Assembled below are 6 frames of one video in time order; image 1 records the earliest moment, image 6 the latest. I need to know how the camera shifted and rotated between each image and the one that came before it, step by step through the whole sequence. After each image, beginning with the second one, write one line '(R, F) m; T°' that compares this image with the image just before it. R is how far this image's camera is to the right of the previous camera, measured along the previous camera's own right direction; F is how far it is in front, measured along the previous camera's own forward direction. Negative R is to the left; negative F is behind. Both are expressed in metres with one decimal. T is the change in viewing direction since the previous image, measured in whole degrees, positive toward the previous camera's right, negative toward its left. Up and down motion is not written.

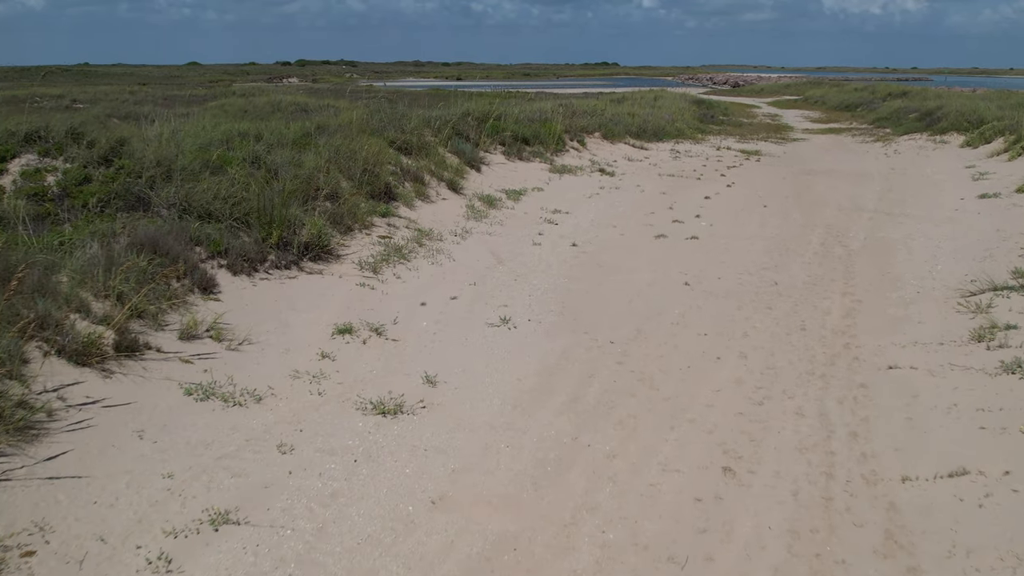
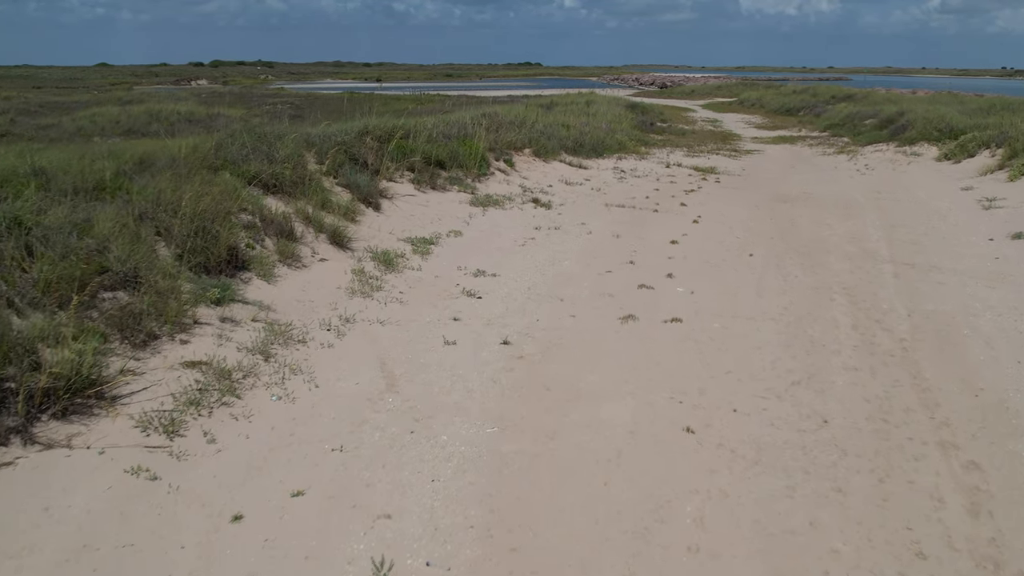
(+0.1, +2.5) m; +4°
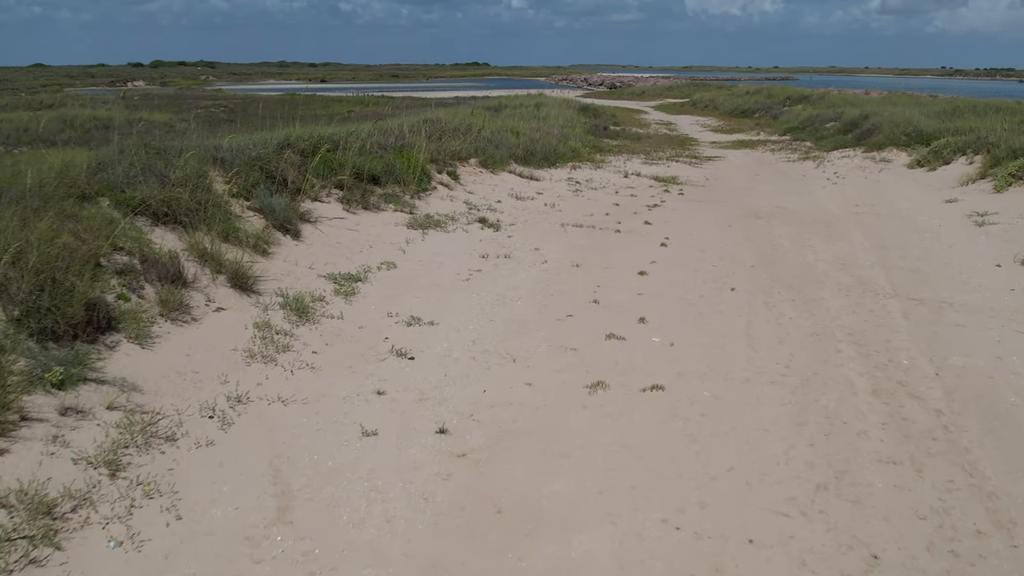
(+0.1, +1.2) m; +3°
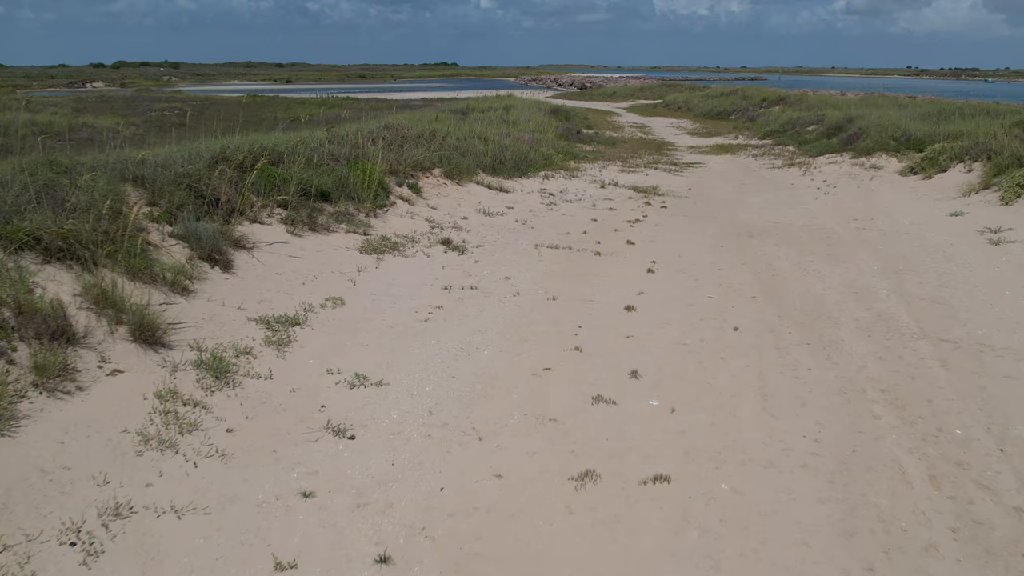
(0.0, +1.0) m; +2°
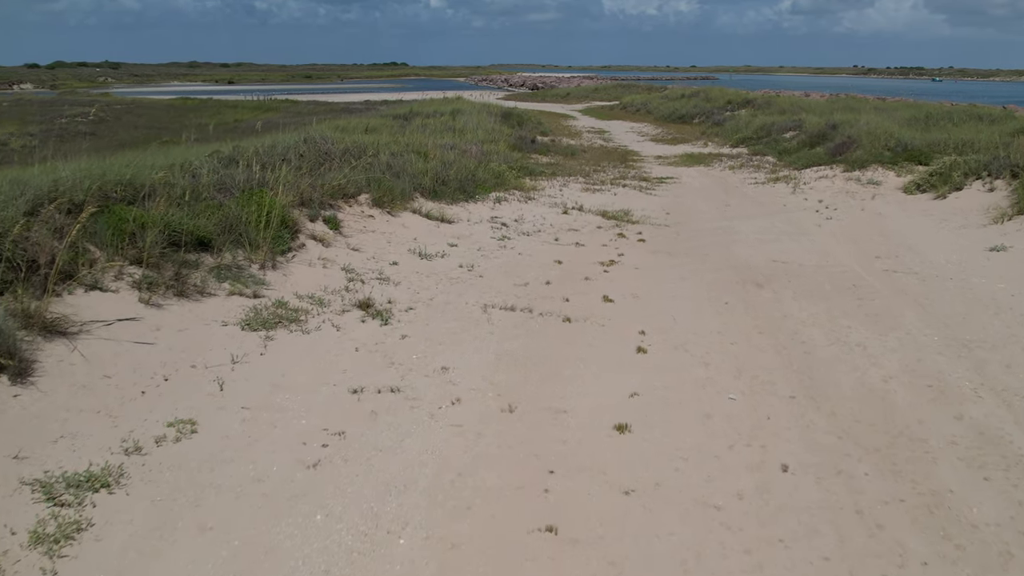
(+0.1, +2.0) m; +3°
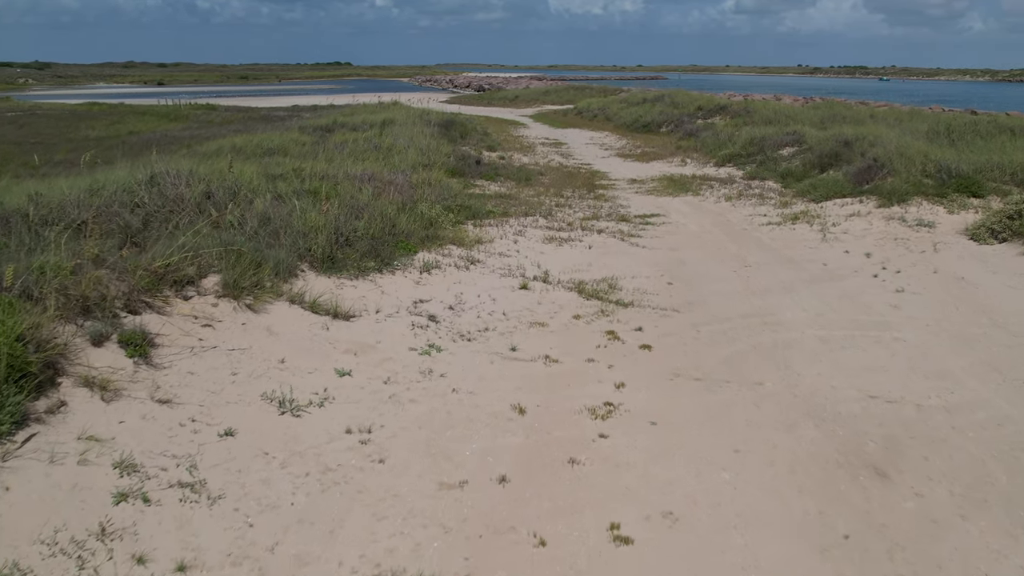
(+0.1, +3.2) m; +3°
